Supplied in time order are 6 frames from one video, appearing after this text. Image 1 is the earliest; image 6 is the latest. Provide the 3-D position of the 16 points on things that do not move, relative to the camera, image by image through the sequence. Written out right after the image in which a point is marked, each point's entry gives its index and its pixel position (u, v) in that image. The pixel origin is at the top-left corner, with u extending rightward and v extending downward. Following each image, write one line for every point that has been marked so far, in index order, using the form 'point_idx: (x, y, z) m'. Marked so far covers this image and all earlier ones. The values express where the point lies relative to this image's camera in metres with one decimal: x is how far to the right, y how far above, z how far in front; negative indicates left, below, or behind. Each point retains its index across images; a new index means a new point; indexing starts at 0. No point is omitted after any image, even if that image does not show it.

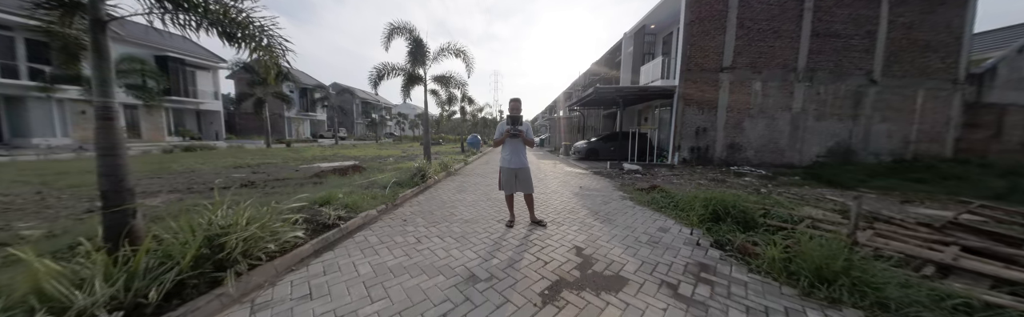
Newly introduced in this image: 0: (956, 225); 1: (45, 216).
0: (+4.9, -0.8, +2.4) m
1: (-6.0, -0.8, +2.9) m
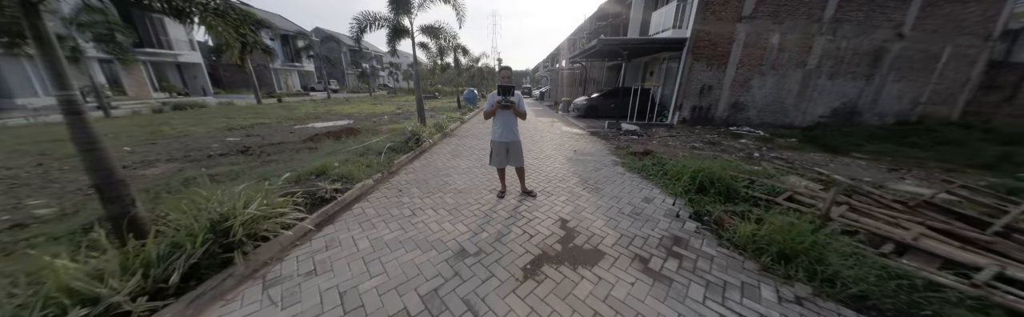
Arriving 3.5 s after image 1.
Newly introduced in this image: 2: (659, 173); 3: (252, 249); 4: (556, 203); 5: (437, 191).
0: (+4.8, -0.5, +2.6) m
1: (-6.1, -0.4, +3.0) m
2: (+2.3, -0.2, +3.5) m
3: (-2.1, -0.7, +1.7) m
4: (+0.5, -0.5, +2.7) m
5: (-1.0, -0.4, +2.9) m
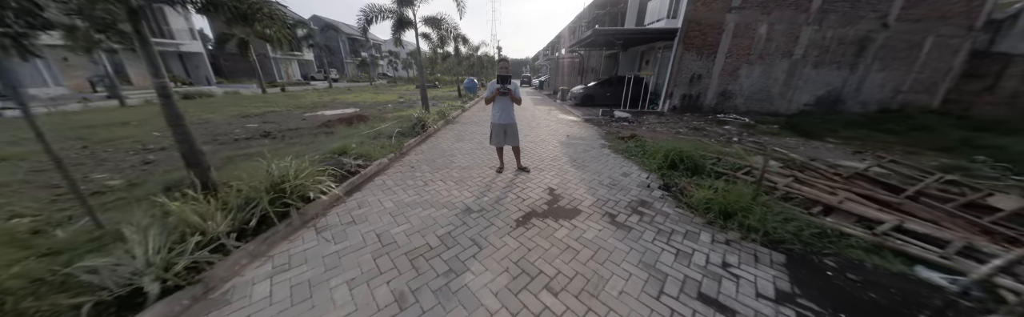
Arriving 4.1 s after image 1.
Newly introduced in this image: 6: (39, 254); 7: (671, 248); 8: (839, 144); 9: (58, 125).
0: (+4.8, -0.2, +3.0) m
1: (-6.1, -0.1, +3.4) m
2: (+2.2, +0.1, +3.9) m
3: (-2.1, -0.5, +2.2) m
4: (+0.5, -0.3, +3.2) m
5: (-1.0, -0.1, +3.4) m
6: (-3.6, -0.7, +1.7) m
7: (+1.4, -0.8, +1.9) m
8: (+7.7, +0.3, +5.2) m
9: (-13.4, +1.0, +6.6) m
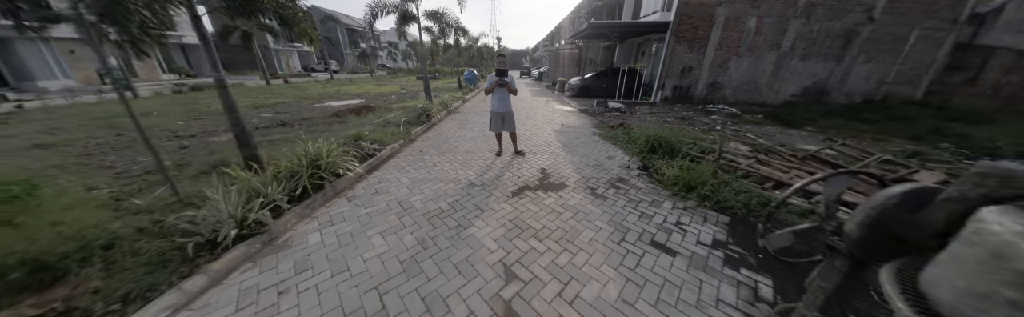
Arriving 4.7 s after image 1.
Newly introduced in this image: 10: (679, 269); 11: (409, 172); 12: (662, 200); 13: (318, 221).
0: (+4.7, 0.0, +3.4) m
1: (-6.2, +0.1, +3.9) m
2: (+2.2, +0.4, +4.3) m
3: (-2.1, -0.2, +2.6) m
4: (+0.5, 0.0, +3.6) m
5: (-1.1, +0.1, +3.8) m
6: (-3.6, -0.5, +2.1) m
7: (+1.3, -0.6, +2.4) m
8: (+7.7, +0.7, +5.6) m
9: (-13.4, +1.4, +6.9) m
10: (+1.3, -0.8, +1.7) m
11: (-1.4, -0.2, +3.1) m
12: (+1.8, -0.5, +2.6) m
13: (-1.9, -0.6, +2.2) m
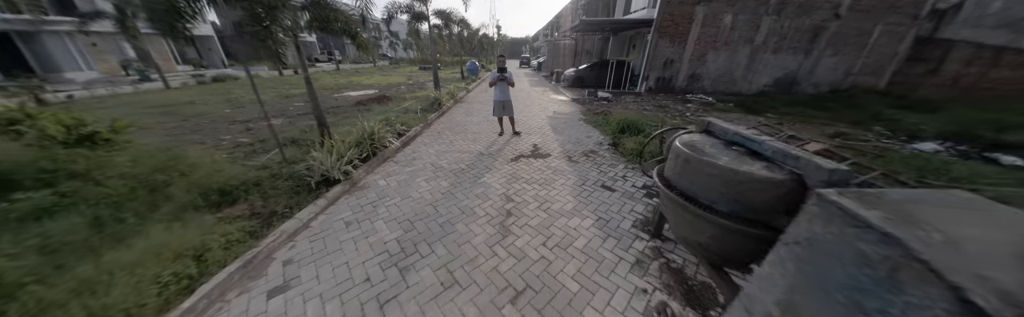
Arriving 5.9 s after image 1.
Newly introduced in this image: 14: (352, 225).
0: (+4.7, +0.5, +4.4) m
1: (-6.2, +0.6, +4.9) m
2: (+2.2, +0.8, +5.3) m
3: (-2.2, +0.2, +3.7) m
4: (+0.4, +0.4, +4.6) m
5: (-1.1, +0.6, +4.8) m
6: (-3.6, -0.1, +3.2) m
7: (+1.3, -0.2, +3.4) m
8: (+7.7, +1.2, +6.6) m
9: (-13.4, +1.9, +7.9) m
10: (+1.3, -0.5, +2.7) m
11: (-1.4, +0.2, +4.1) m
12: (+1.7, -0.1, +3.6) m
13: (-1.9, -0.2, +3.2) m
14: (-1.7, -0.7, +2.3) m
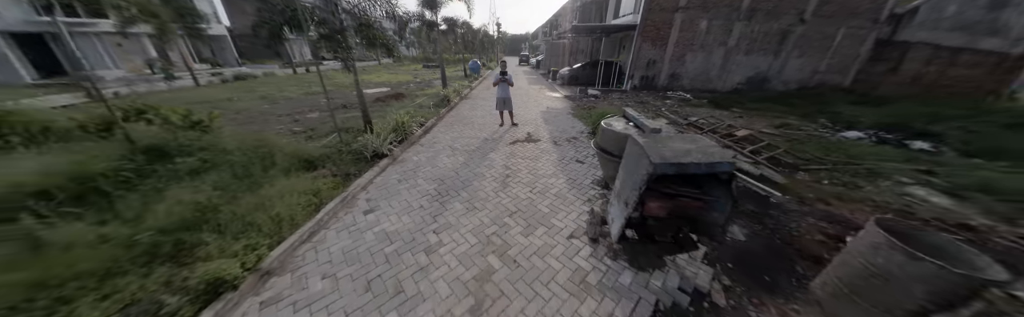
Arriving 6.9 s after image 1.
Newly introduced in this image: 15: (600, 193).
0: (+4.7, +0.8, +5.5) m
1: (-6.2, +0.9, +6.0) m
2: (+2.2, +1.2, +6.4) m
3: (-2.2, +0.5, +4.8) m
4: (+0.4, +0.8, +5.7) m
5: (-1.1, +0.9, +5.9) m
6: (-3.7, +0.2, +4.3) m
7: (+1.3, +0.2, +4.5) m
8: (+7.7, +1.6, +7.7) m
9: (-13.4, +2.4, +9.0) m
10: (+1.2, -0.1, +3.9) m
11: (-1.5, +0.6, +5.2) m
12: (+1.7, +0.3, +4.7) m
13: (-2.0, +0.1, +4.3) m
14: (-1.7, -0.3, +3.5) m
15: (+1.2, -0.5, +3.2) m
